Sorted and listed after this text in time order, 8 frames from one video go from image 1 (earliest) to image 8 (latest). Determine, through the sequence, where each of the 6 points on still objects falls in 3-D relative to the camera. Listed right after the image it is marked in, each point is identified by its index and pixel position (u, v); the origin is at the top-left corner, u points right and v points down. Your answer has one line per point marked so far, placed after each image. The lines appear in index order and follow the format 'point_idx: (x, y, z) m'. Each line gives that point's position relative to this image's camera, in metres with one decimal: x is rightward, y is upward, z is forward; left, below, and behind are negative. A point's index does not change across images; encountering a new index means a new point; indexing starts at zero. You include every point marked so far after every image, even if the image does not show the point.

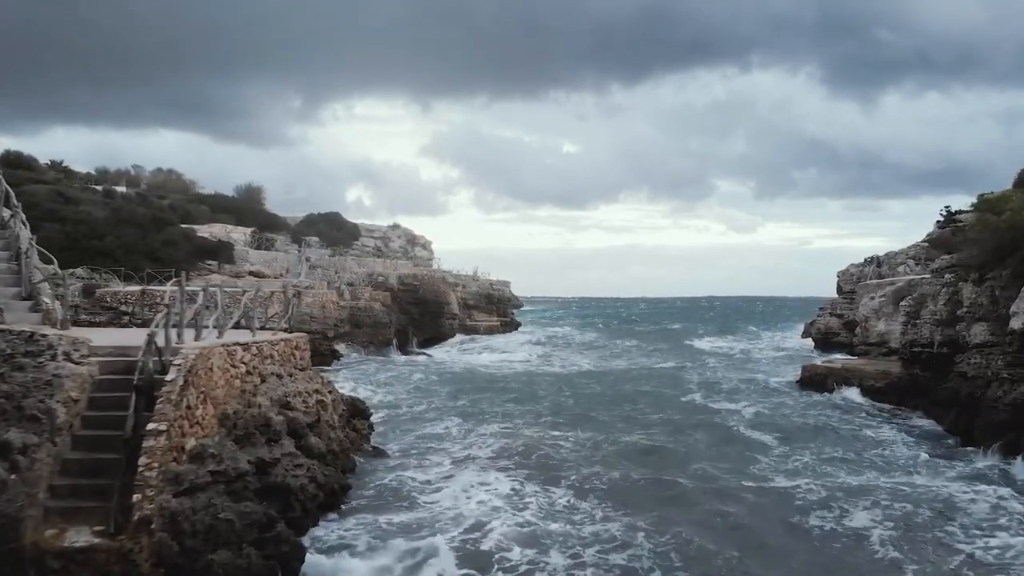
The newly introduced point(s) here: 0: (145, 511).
0: (-3.7, -2.2, +6.6) m
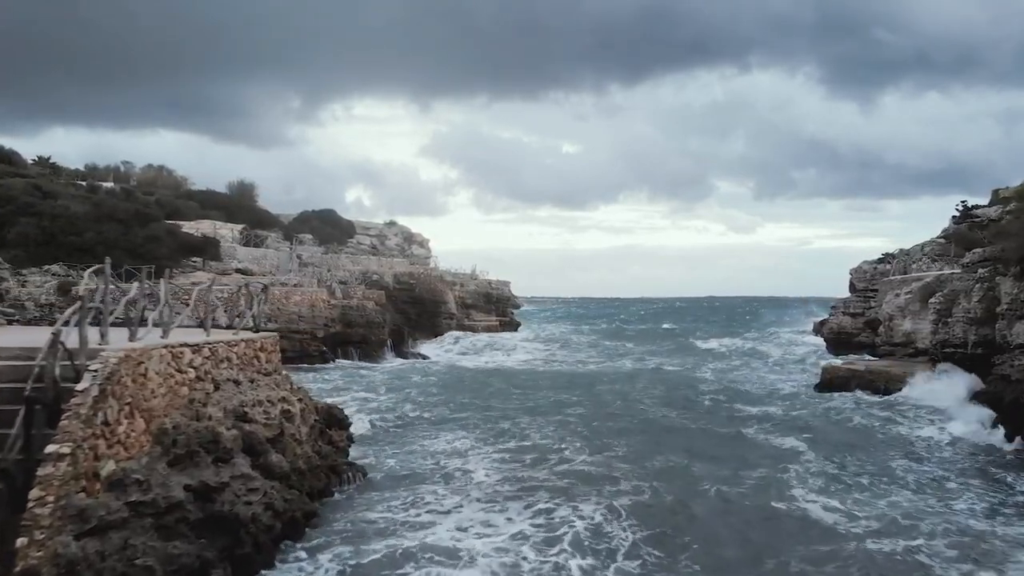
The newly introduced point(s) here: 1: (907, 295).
0: (-3.7, -2.1, +5.1) m
1: (+11.7, -0.2, +19.7) m
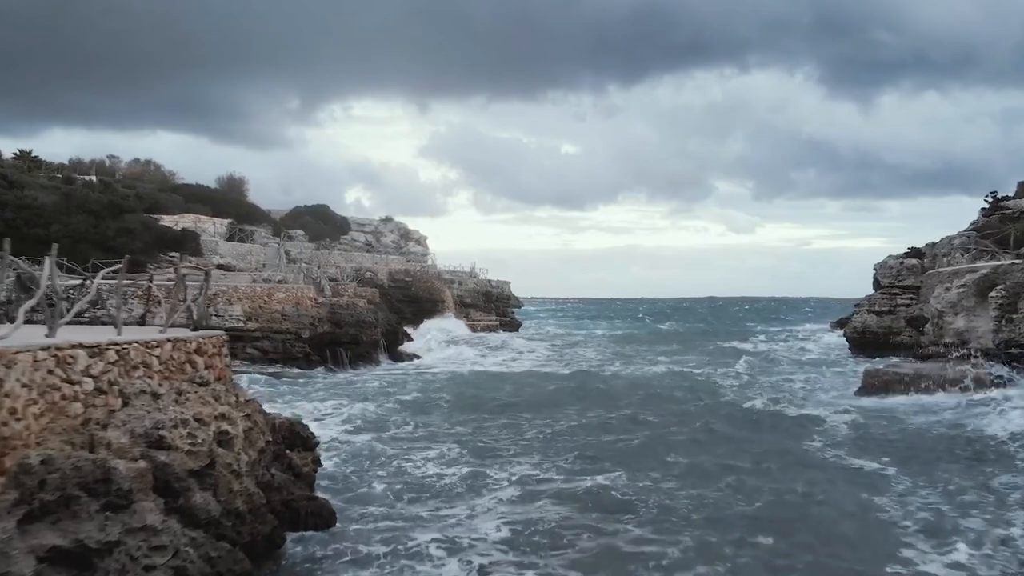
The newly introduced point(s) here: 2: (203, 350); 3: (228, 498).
0: (-3.6, -1.9, +2.9) m
1: (+11.8, 0.0, +17.5) m
2: (-3.8, -0.8, +8.2) m
3: (-2.9, -2.1, +6.7) m
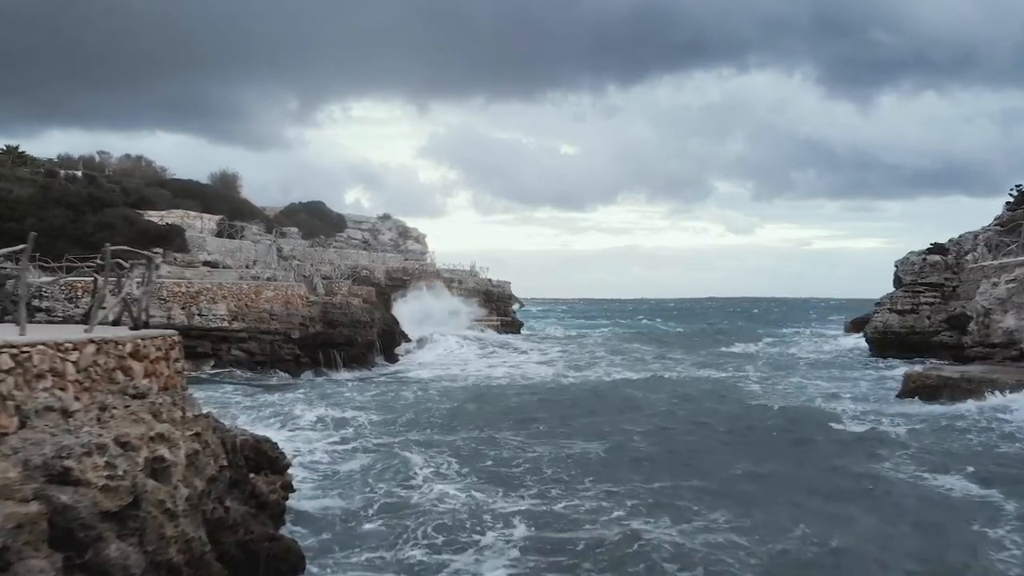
0: (-3.5, -1.8, +1.3) m
1: (+11.9, +0.1, +15.9) m
2: (-3.7, -0.7, +6.6) m
3: (-2.7, -2.0, +5.2) m
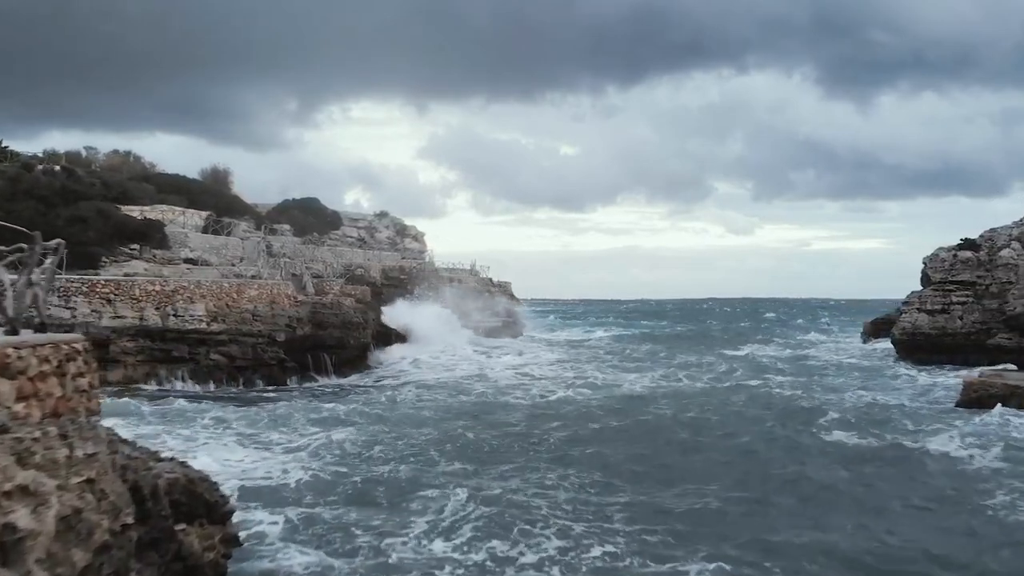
0: (-3.4, -1.7, -0.6) m
1: (+12.0, +0.2, +14.1) m
2: (-3.5, -0.6, +4.7) m
3: (-2.6, -1.9, +3.3) m
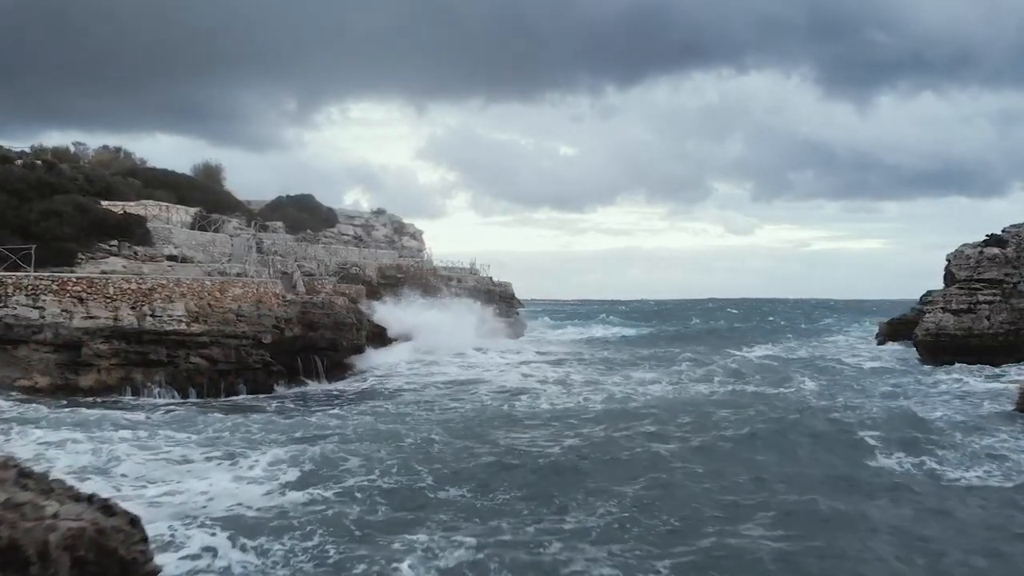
0: (-3.3, -1.6, -2.0) m
1: (+12.1, +0.2, +12.6) m
2: (-3.5, -0.5, +3.3) m
3: (-2.5, -1.8, +1.8) m
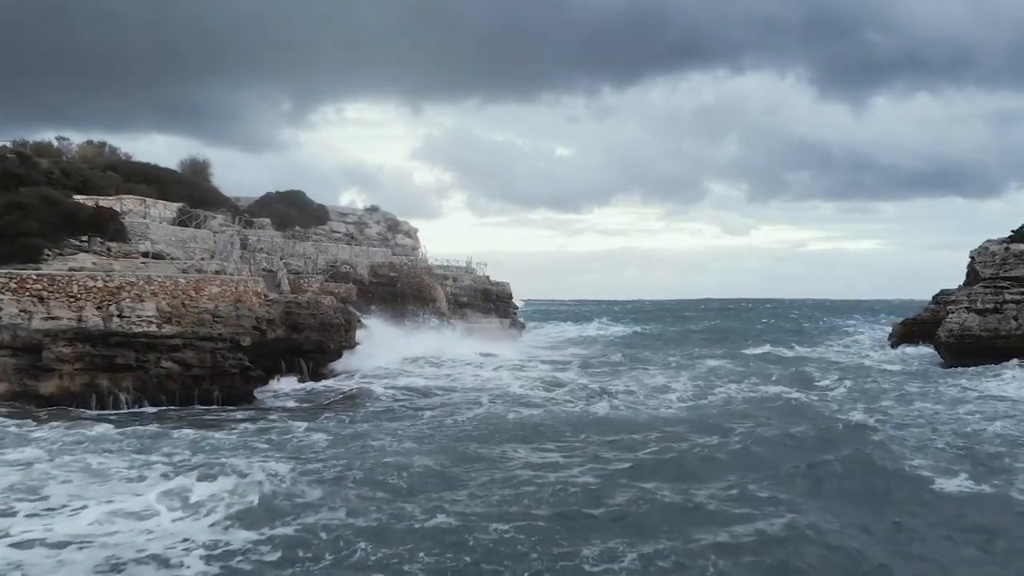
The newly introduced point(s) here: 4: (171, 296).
0: (-3.2, -1.6, -3.6) m
1: (+12.1, +0.3, +11.1) m
2: (-3.4, -0.4, +1.7) m
3: (-2.4, -1.8, +0.2) m
4: (-9.7, -0.2, +18.9) m
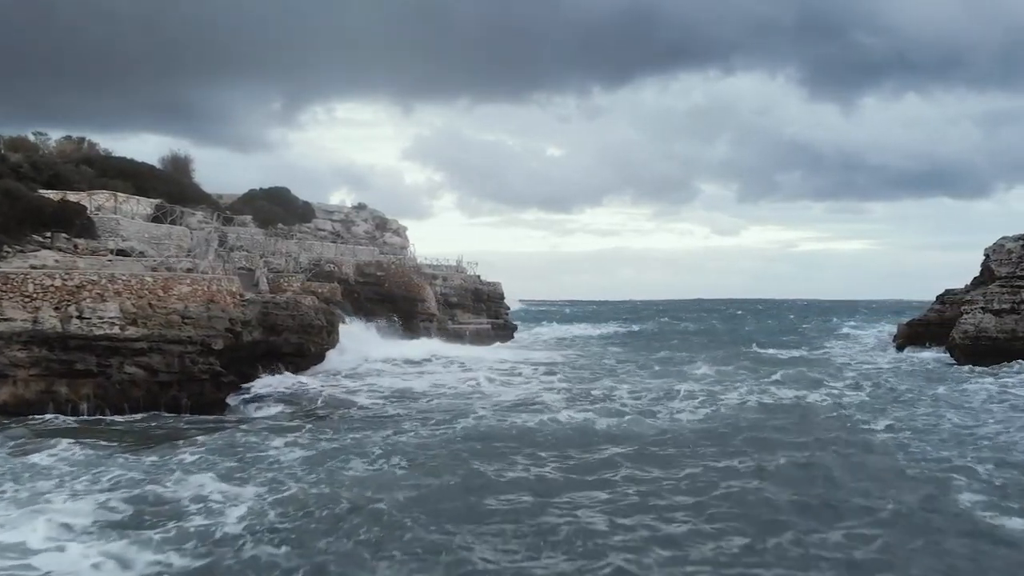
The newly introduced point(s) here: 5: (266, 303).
0: (-3.0, -1.5, -5.0) m
1: (+12.1, +0.3, +10.0) m
2: (-3.3, -0.4, +0.3) m
3: (-2.3, -1.7, -1.1) m
4: (-9.8, -0.2, +17.4) m
5: (-7.5, -0.4, +20.1) m
